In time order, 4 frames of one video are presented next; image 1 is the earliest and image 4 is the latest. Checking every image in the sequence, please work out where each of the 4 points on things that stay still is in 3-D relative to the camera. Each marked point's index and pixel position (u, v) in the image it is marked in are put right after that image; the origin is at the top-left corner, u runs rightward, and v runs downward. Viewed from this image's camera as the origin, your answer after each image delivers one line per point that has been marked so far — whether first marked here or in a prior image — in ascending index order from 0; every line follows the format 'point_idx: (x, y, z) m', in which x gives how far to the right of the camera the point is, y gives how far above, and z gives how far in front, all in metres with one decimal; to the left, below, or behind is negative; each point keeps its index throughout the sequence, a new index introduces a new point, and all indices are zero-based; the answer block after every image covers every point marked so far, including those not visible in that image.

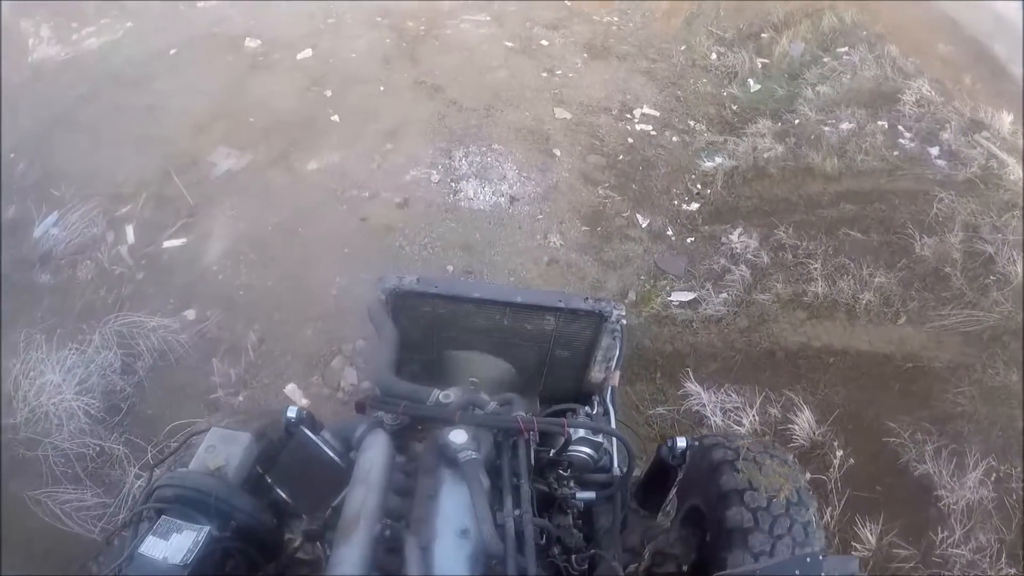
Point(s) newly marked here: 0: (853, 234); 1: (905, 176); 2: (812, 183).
0: (+2.0, +0.2, +4.7) m
1: (+2.6, +0.6, +5.4) m
2: (+1.9, +0.6, +5.2) m
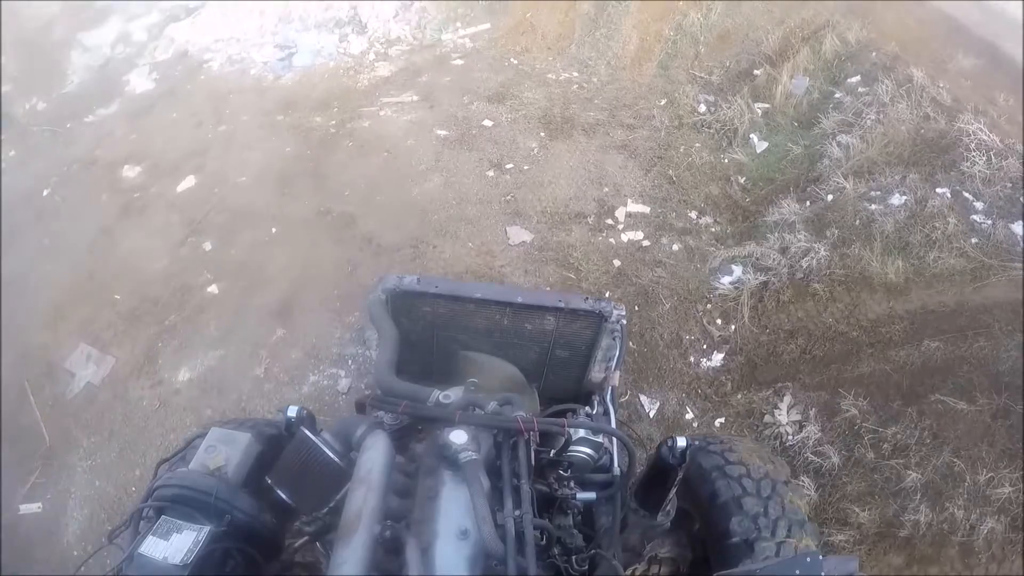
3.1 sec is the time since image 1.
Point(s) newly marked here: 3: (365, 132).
0: (+1.8, -0.4, +3.5) m
1: (+2.4, +0.1, +4.1) m
2: (+1.7, -0.1, +3.9) m
3: (-0.9, +0.9, +5.1) m
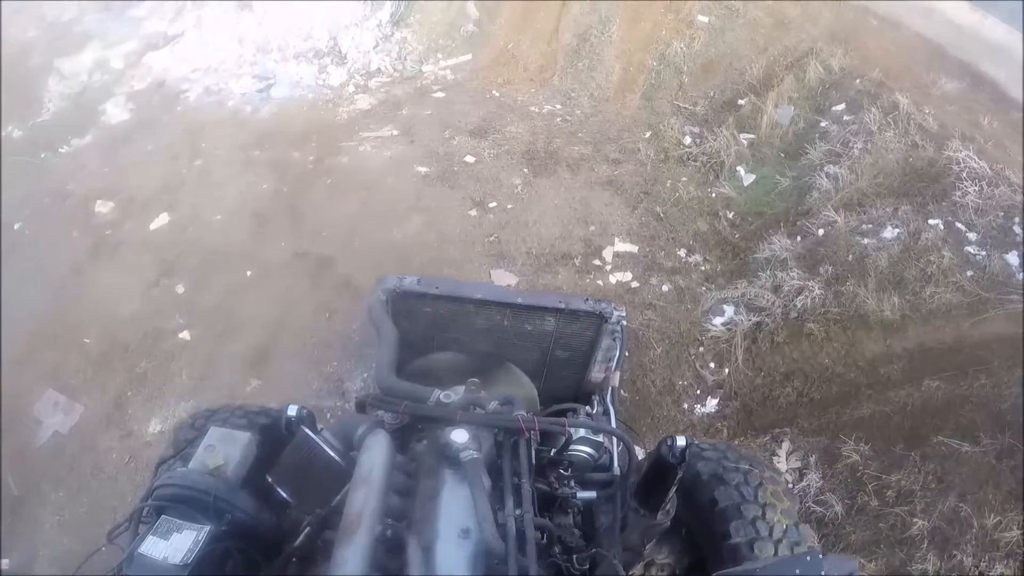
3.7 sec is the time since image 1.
0: (+1.7, -0.6, +3.3) m
1: (+2.3, -0.1, +4.0) m
2: (+1.6, -0.2, +3.8) m
3: (-1.0, +0.7, +5.0) m
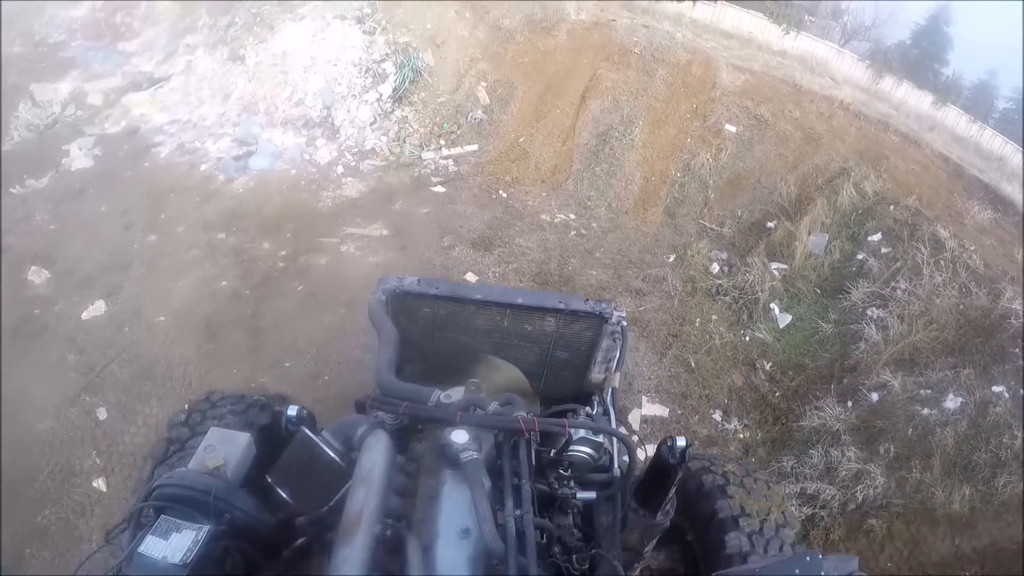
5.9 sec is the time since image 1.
0: (+1.7, -1.3, +2.6) m
1: (+2.3, -0.9, +3.4) m
2: (+1.6, -1.0, +3.2) m
3: (-1.0, +0.1, +4.3) m
